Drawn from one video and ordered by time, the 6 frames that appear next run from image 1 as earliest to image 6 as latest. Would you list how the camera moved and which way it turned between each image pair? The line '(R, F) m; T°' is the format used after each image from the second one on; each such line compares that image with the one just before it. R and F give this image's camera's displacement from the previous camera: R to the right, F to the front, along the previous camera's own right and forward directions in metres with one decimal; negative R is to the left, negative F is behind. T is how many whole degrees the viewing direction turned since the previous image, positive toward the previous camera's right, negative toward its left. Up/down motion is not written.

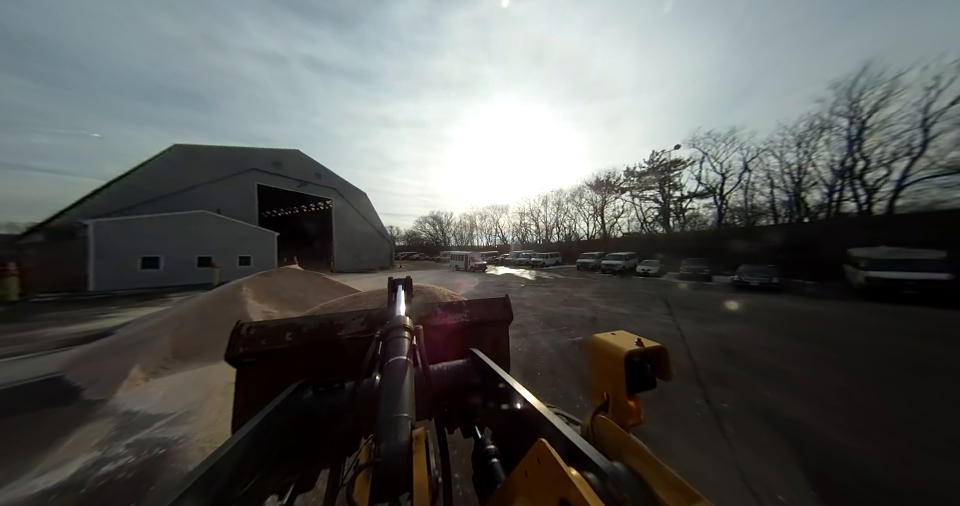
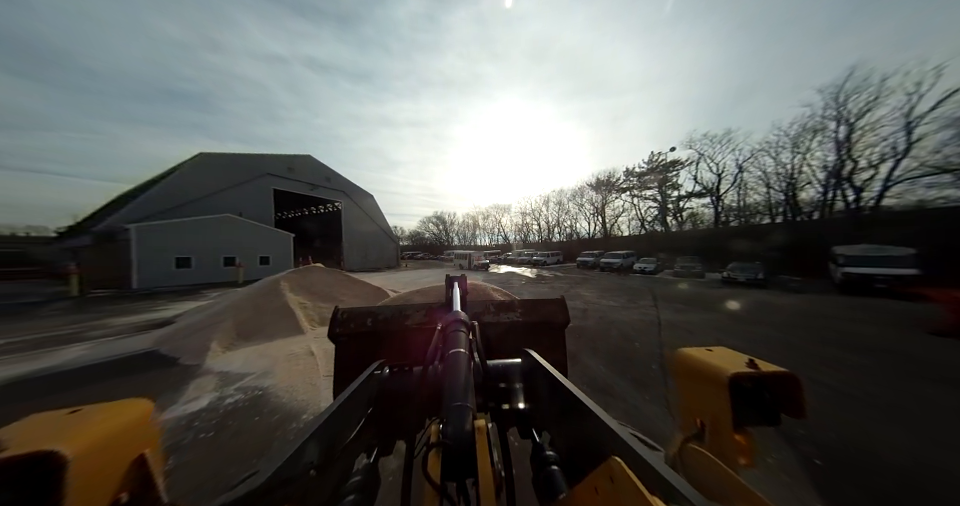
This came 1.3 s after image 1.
(0.0, -0.7) m; -1°
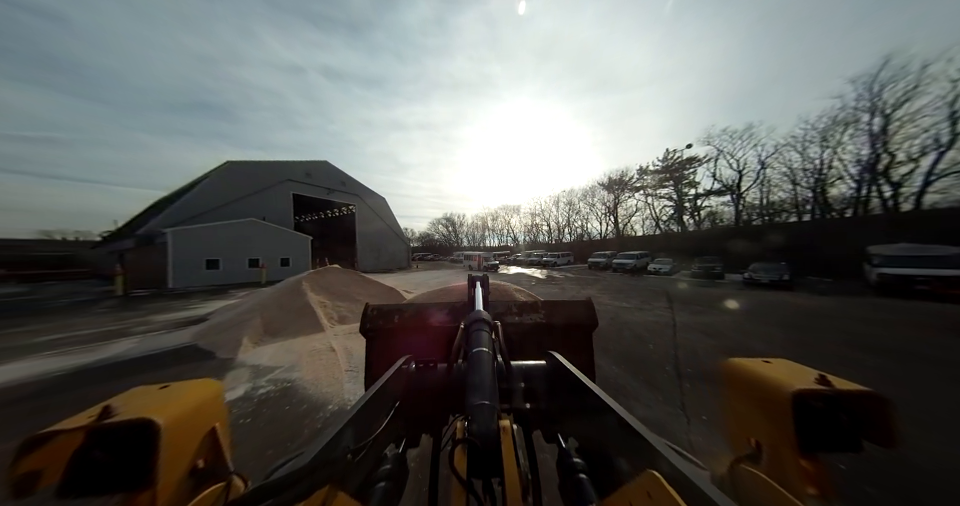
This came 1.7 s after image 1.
(0.0, -0.1) m; -2°
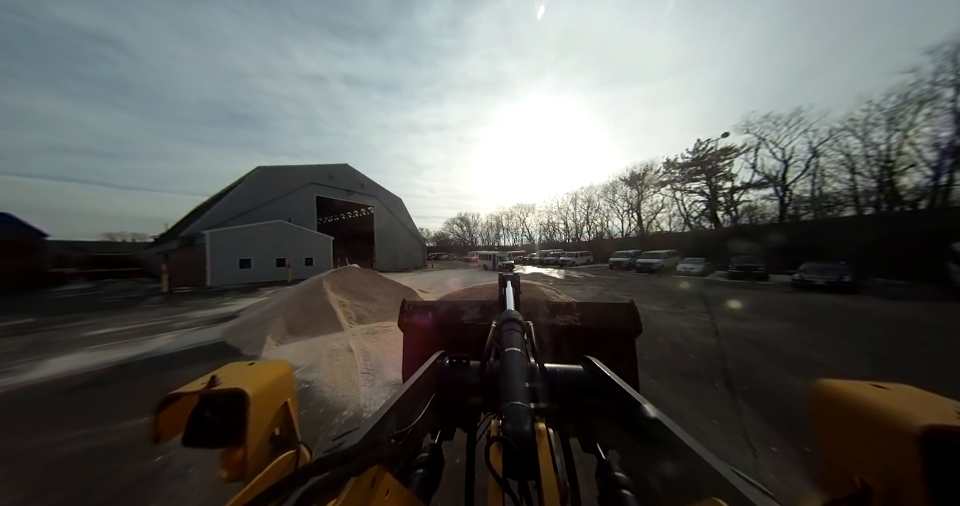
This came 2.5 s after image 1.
(-0.1, +0.2) m; -4°
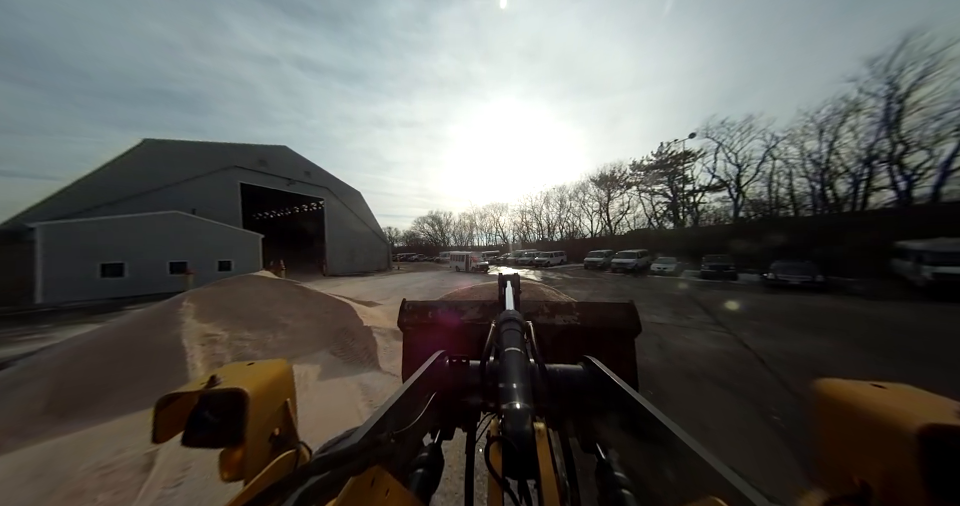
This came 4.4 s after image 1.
(+0.2, +1.5) m; +7°
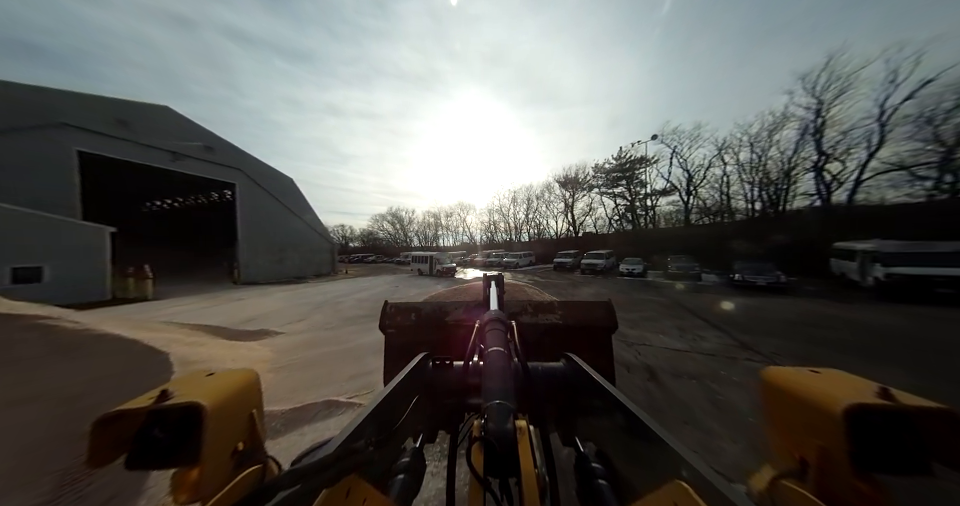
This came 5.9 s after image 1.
(+0.3, +1.6) m; +9°
